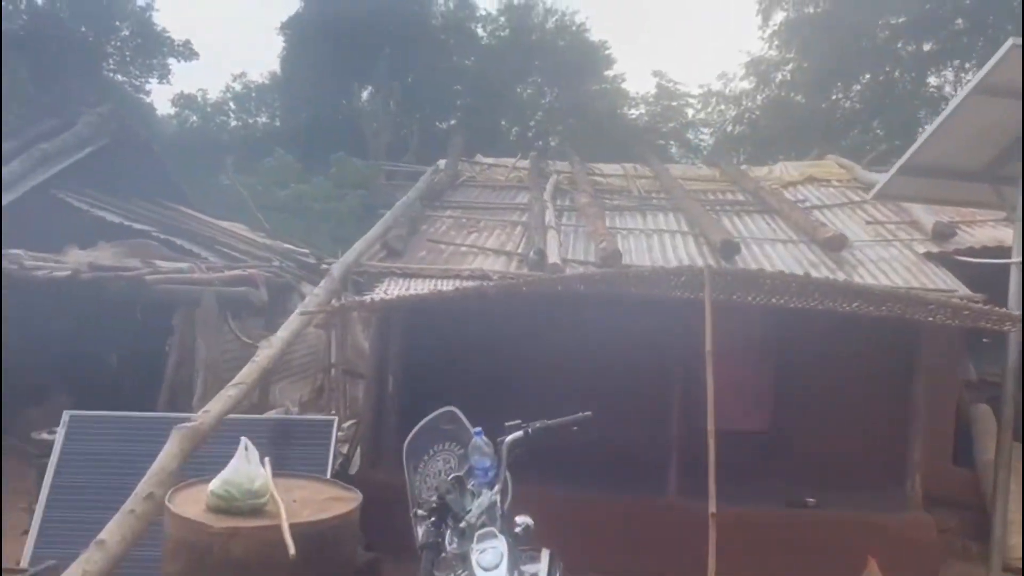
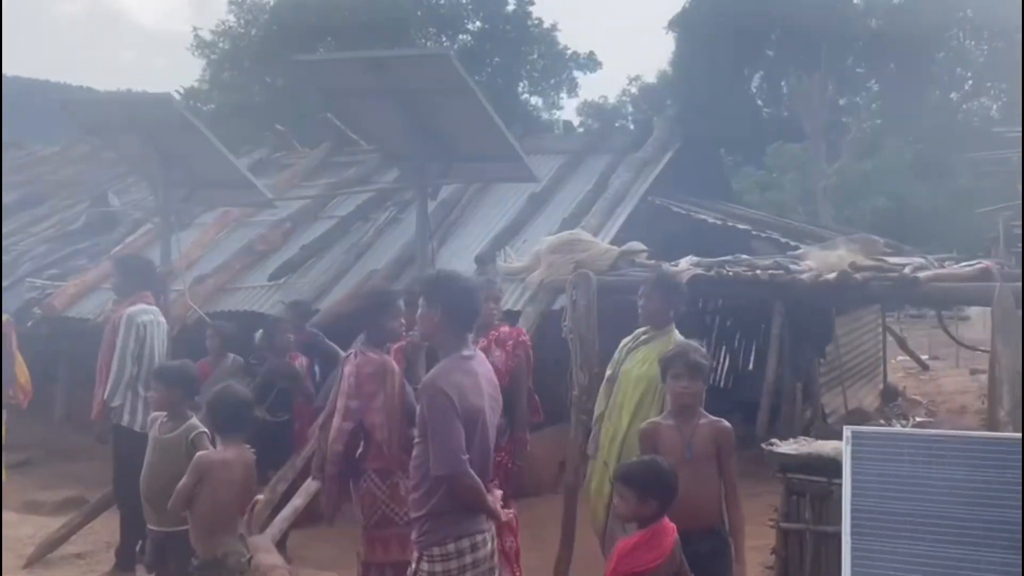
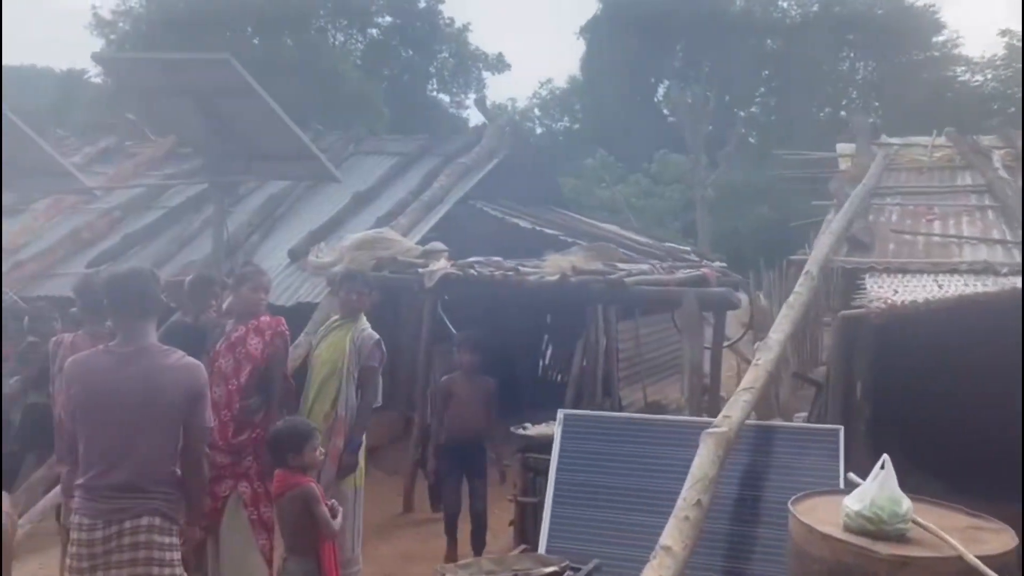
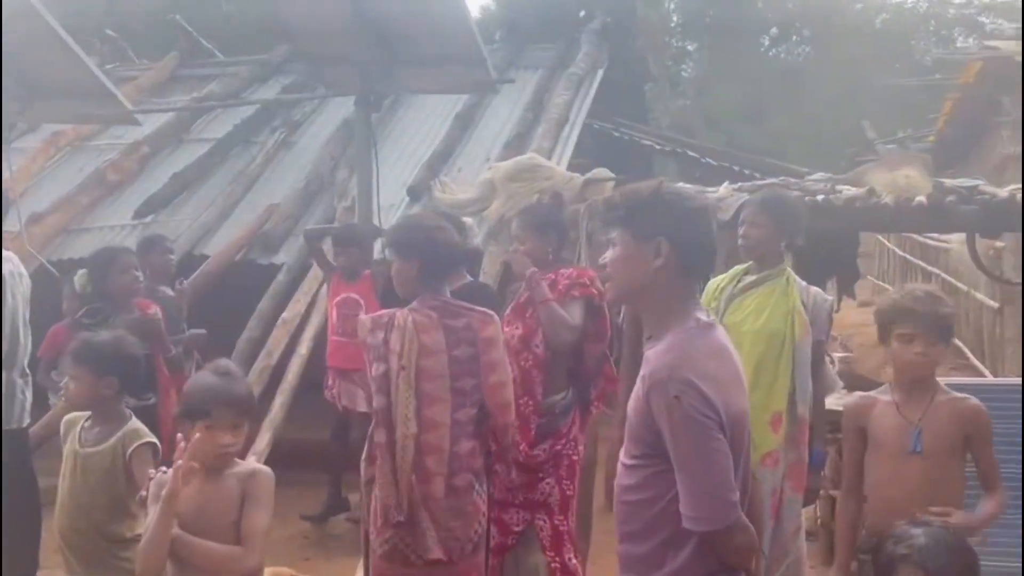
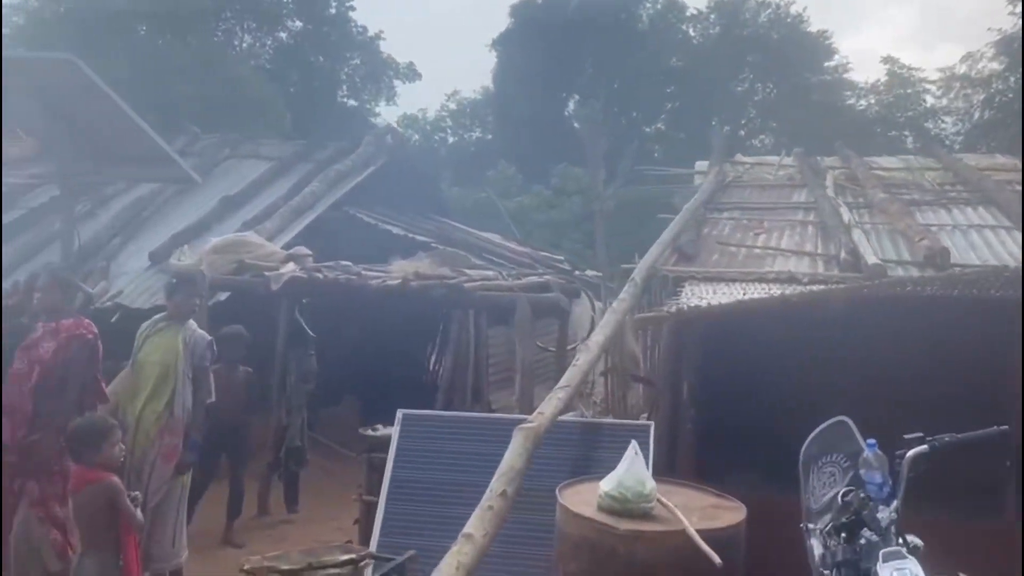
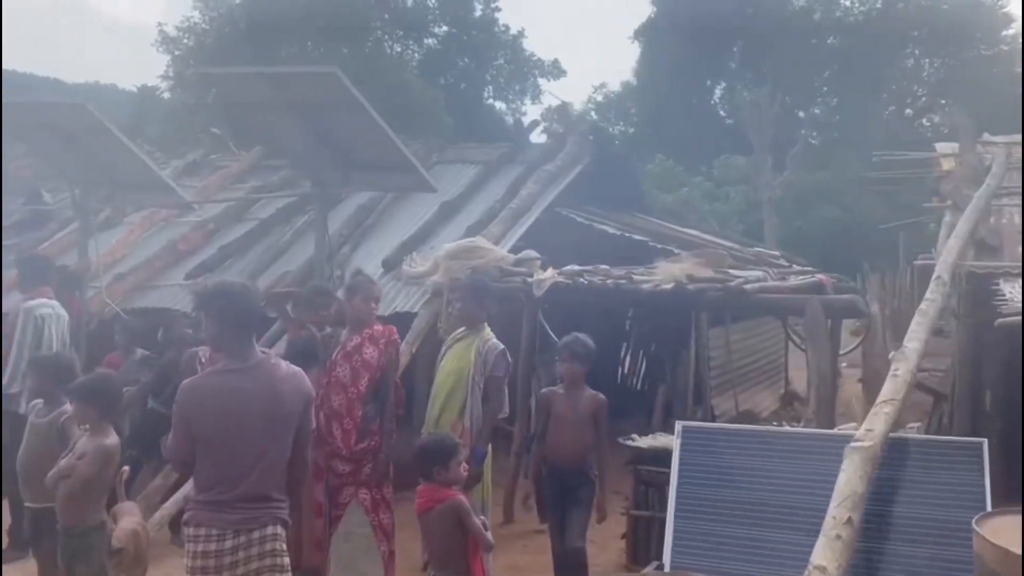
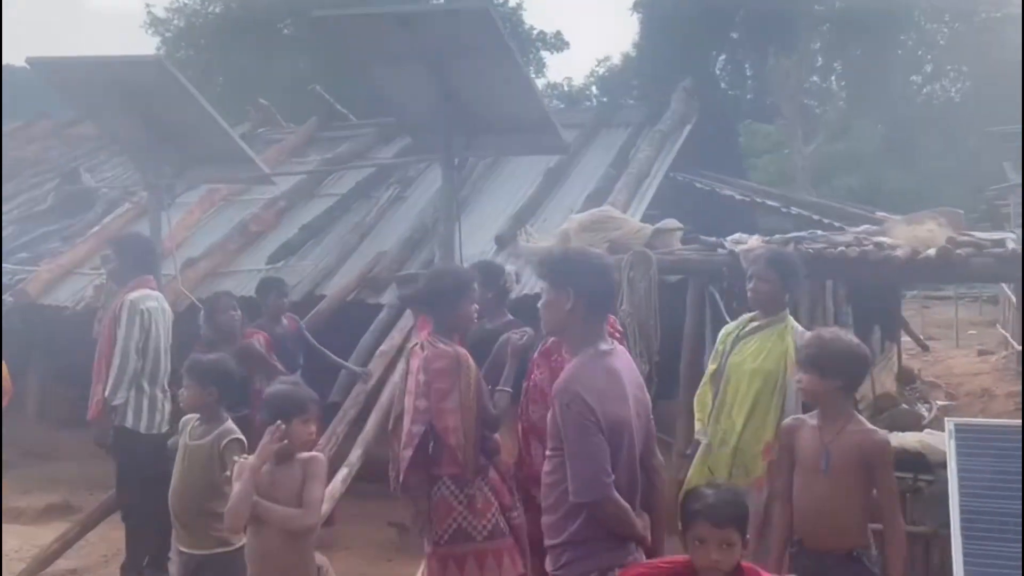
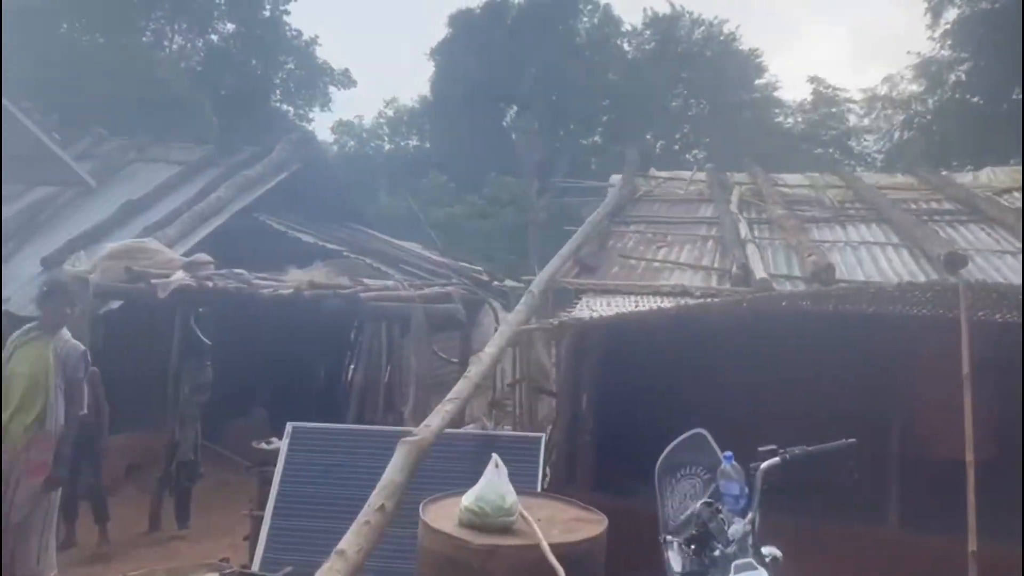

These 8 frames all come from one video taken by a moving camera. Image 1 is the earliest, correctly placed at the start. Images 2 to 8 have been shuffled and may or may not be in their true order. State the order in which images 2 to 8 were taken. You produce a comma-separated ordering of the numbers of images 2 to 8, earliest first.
8, 5, 3, 6, 2, 7, 4
